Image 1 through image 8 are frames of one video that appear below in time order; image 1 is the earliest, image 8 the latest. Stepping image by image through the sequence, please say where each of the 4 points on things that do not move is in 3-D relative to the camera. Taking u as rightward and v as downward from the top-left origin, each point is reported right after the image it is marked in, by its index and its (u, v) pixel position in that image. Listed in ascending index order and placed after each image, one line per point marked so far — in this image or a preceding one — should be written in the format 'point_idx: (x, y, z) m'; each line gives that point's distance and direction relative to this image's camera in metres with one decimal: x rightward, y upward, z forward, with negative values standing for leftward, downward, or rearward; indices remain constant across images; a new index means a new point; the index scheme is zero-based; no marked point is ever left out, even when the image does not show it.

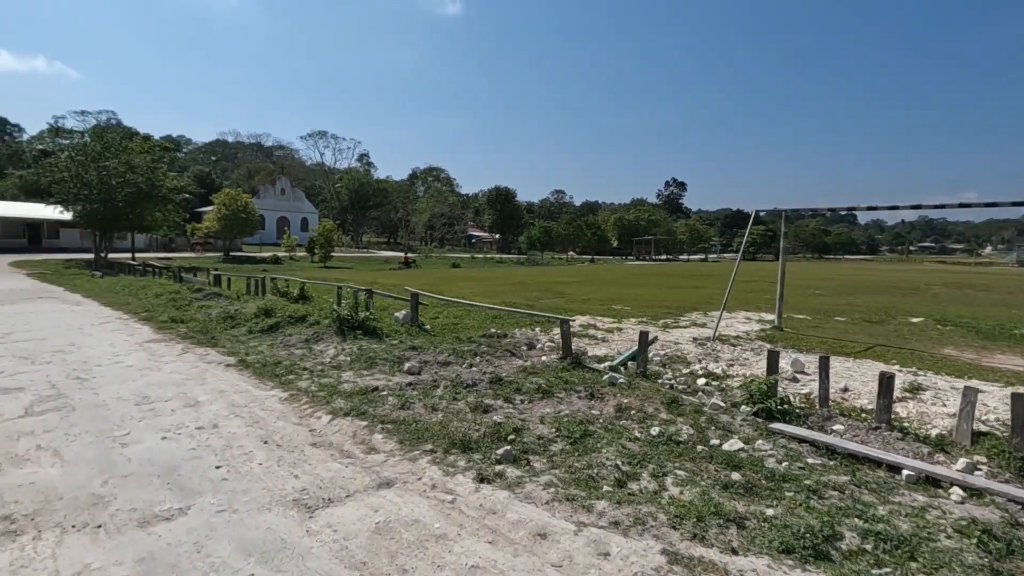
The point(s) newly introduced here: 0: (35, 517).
0: (-3.7, -1.8, +4.1) m
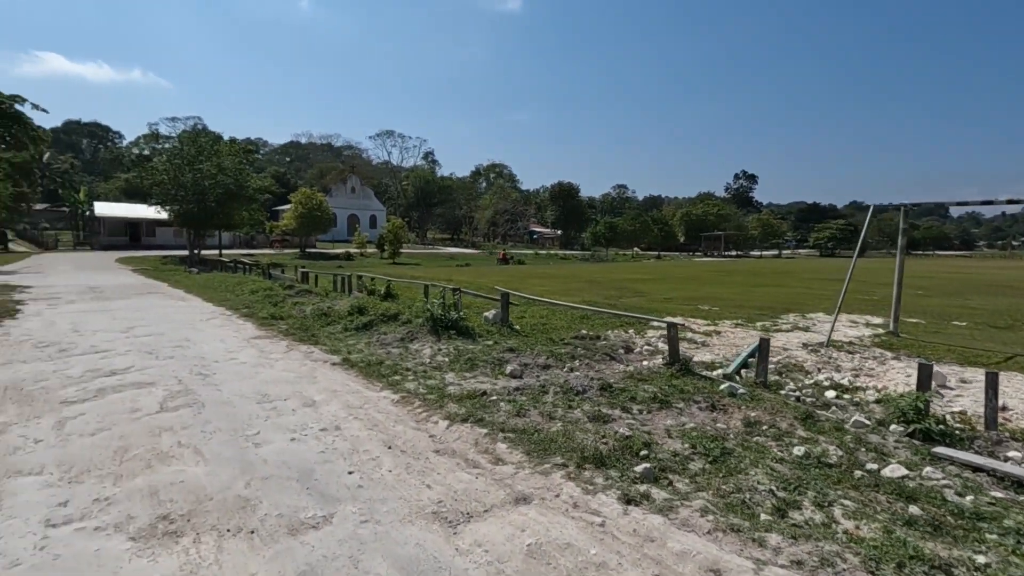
0: (-2.5, -1.8, +4.2) m
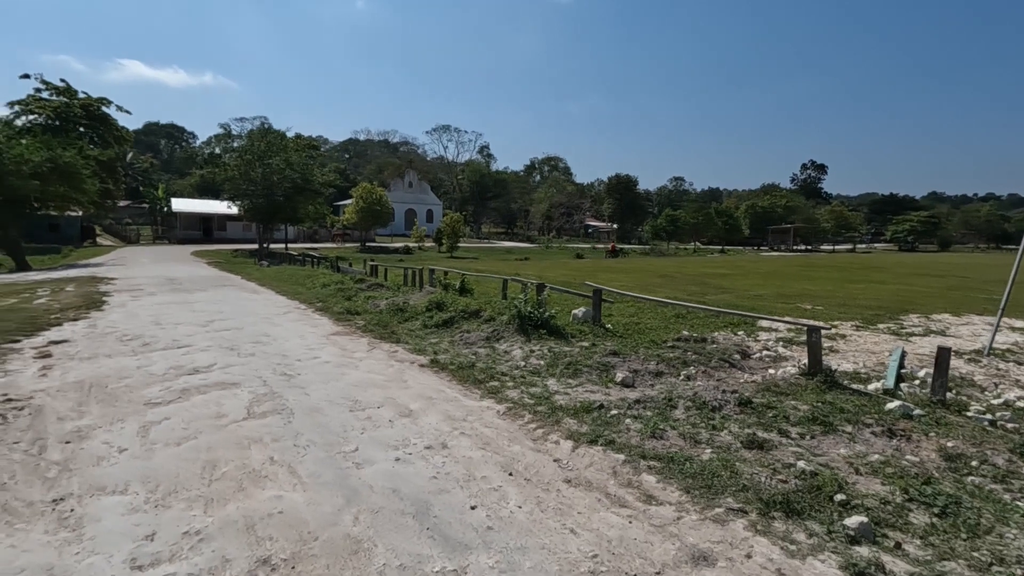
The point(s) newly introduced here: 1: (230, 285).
0: (-1.4, -1.8, +3.4) m
1: (-10.2, +0.1, +19.3) m
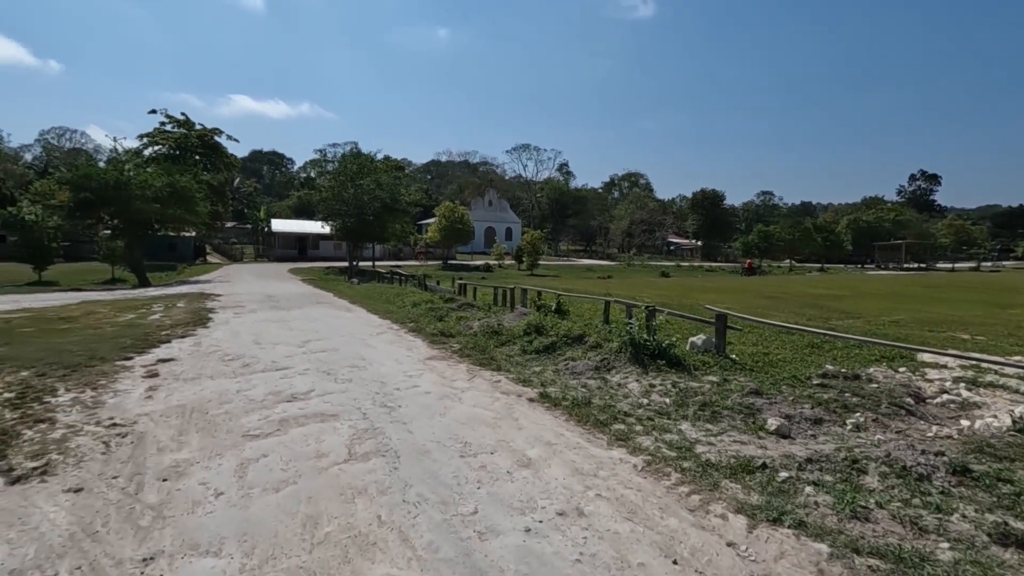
0: (-0.4, -2.0, +2.6) m
1: (-6.9, -0.5, +19.6) m
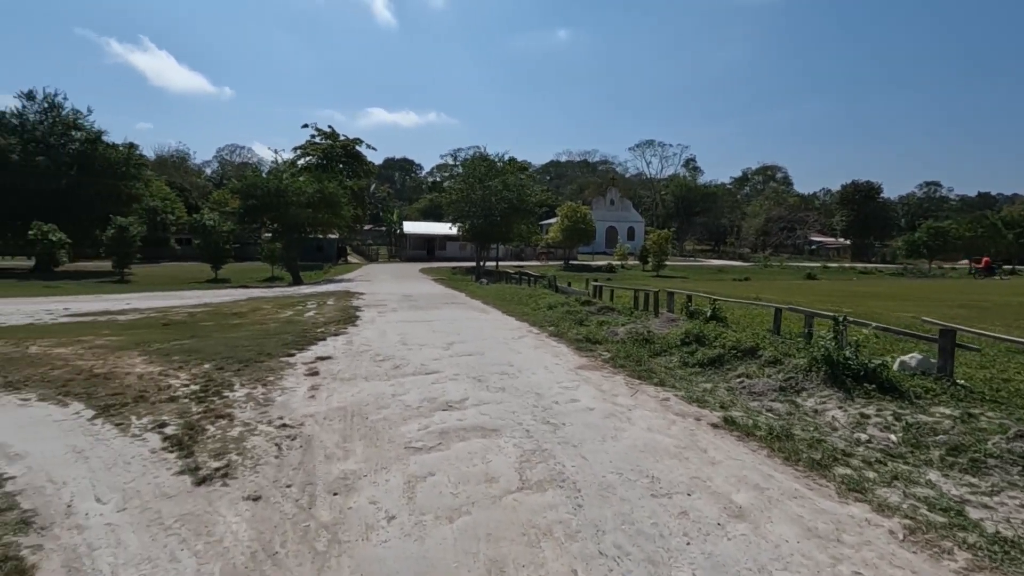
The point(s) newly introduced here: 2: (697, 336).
0: (+0.7, -2.0, +1.8) m
1: (-2.0, -0.5, +19.8) m
2: (+3.5, -0.9, +10.1) m
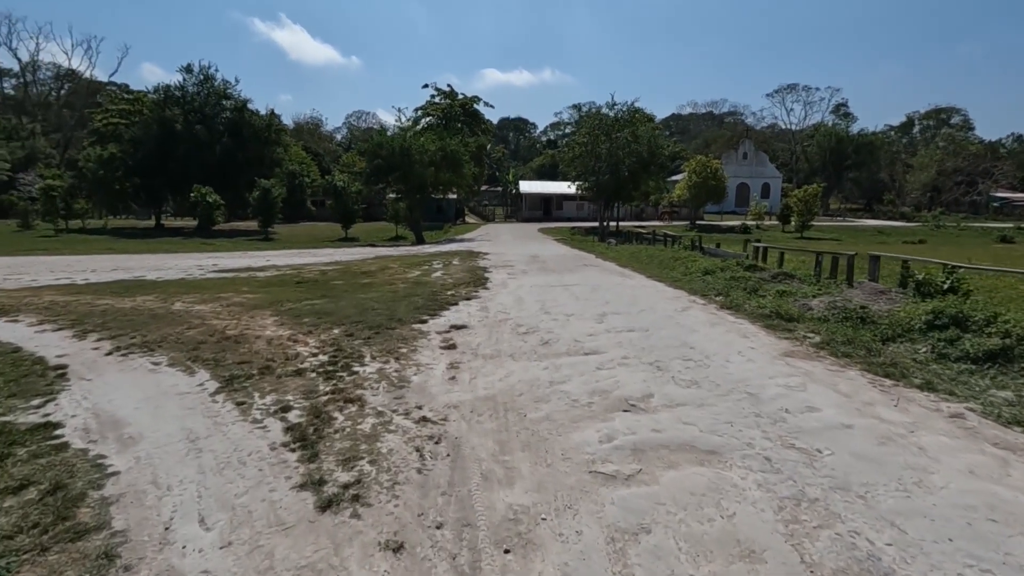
0: (+1.5, -2.0, -0.1) m
1: (+2.6, +0.8, +17.9) m
2: (+6.0, -0.4, +7.4) m
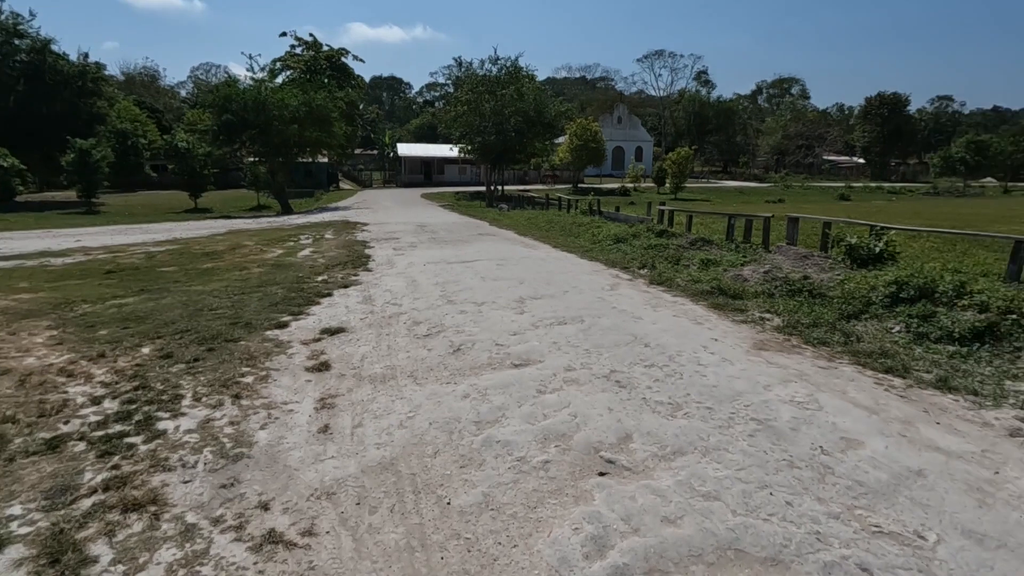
0: (+2.2, -2.3, -1.6) m
1: (-0.7, +1.6, +16.0) m
2: (+4.9, 0.0, +6.5) m
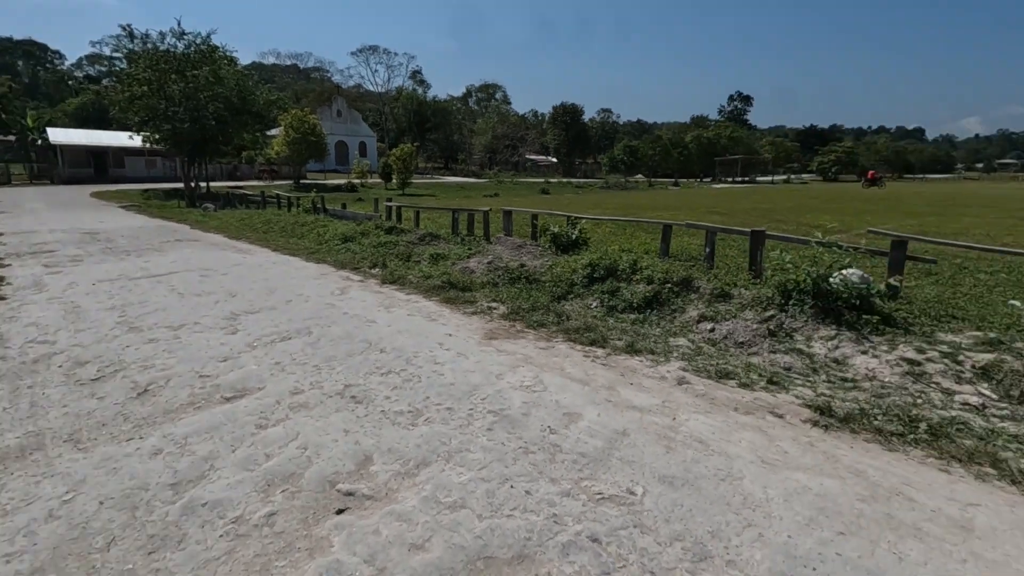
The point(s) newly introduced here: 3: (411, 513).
0: (+2.9, -2.1, -0.7) m
1: (-8.2, +1.2, +13.5) m
2: (+1.3, +0.3, +7.7) m
3: (-0.6, -1.2, +2.9) m
